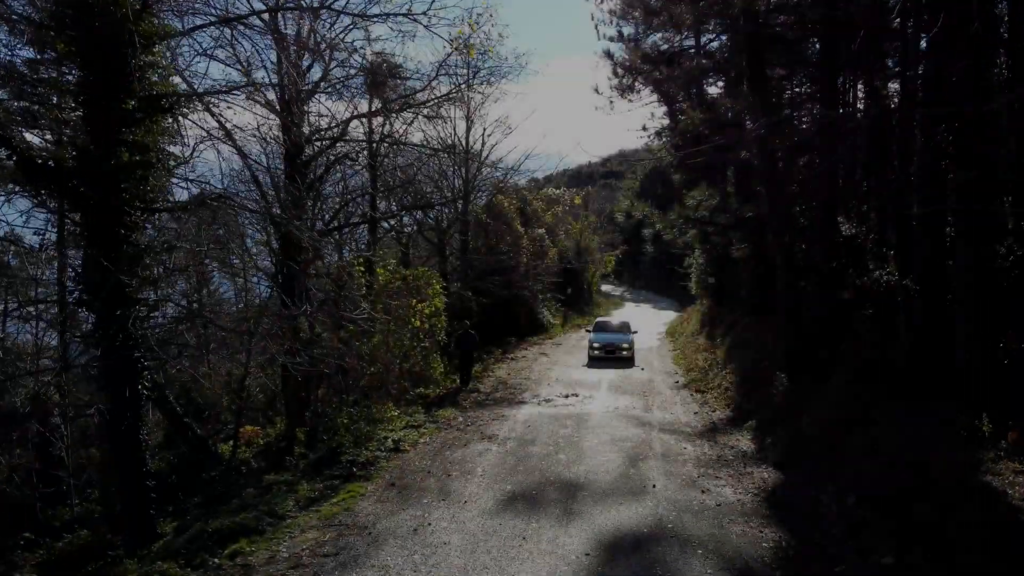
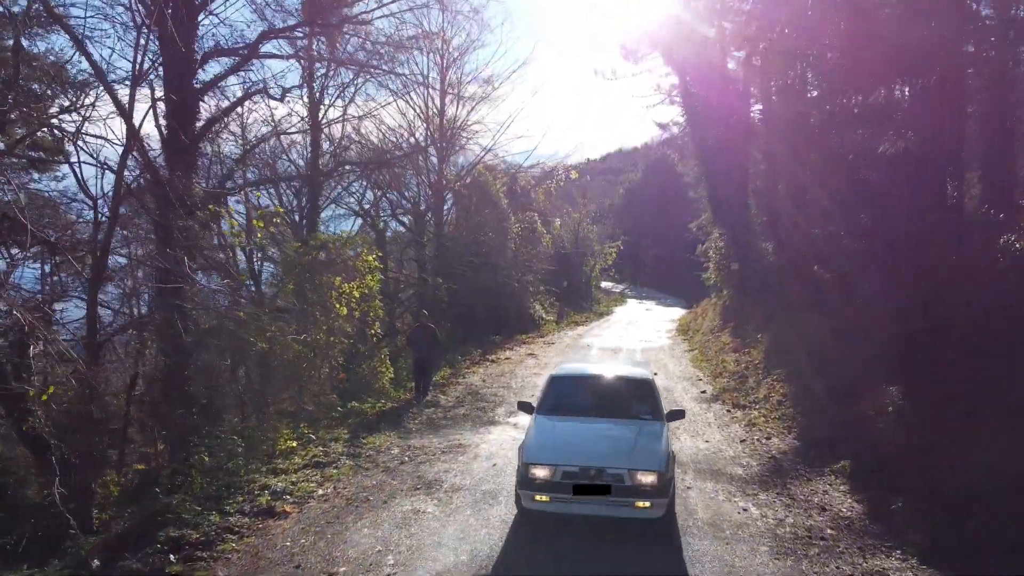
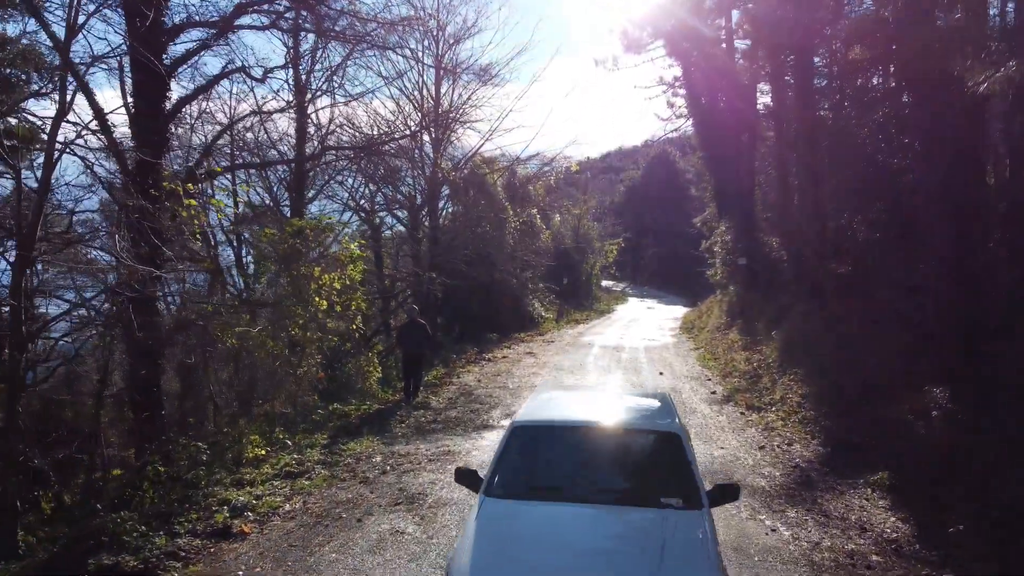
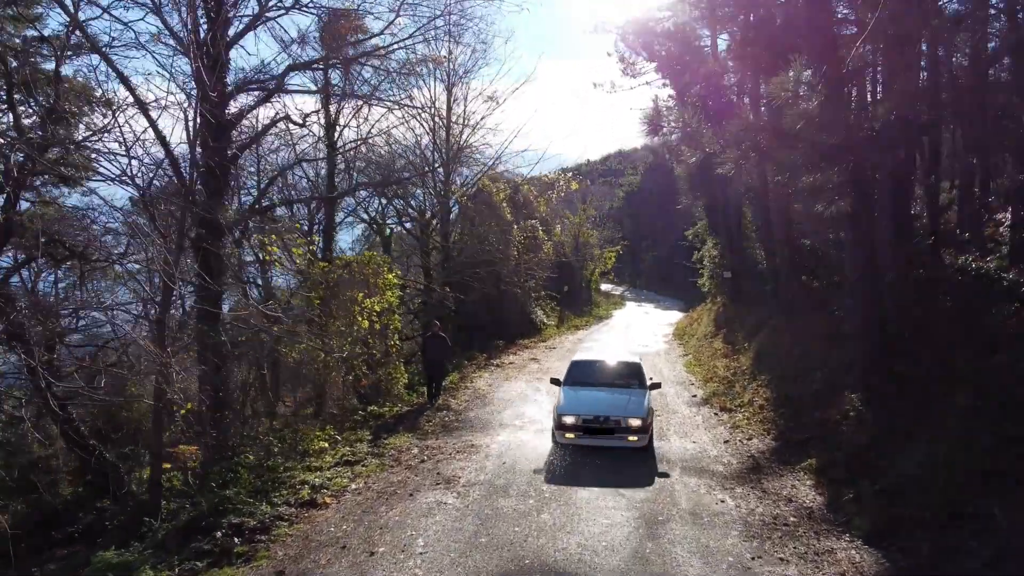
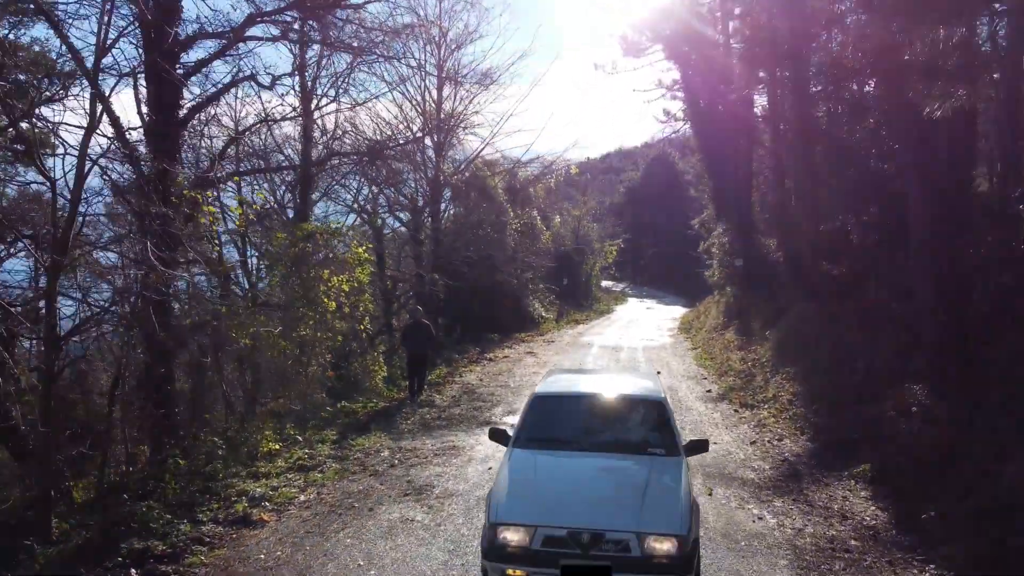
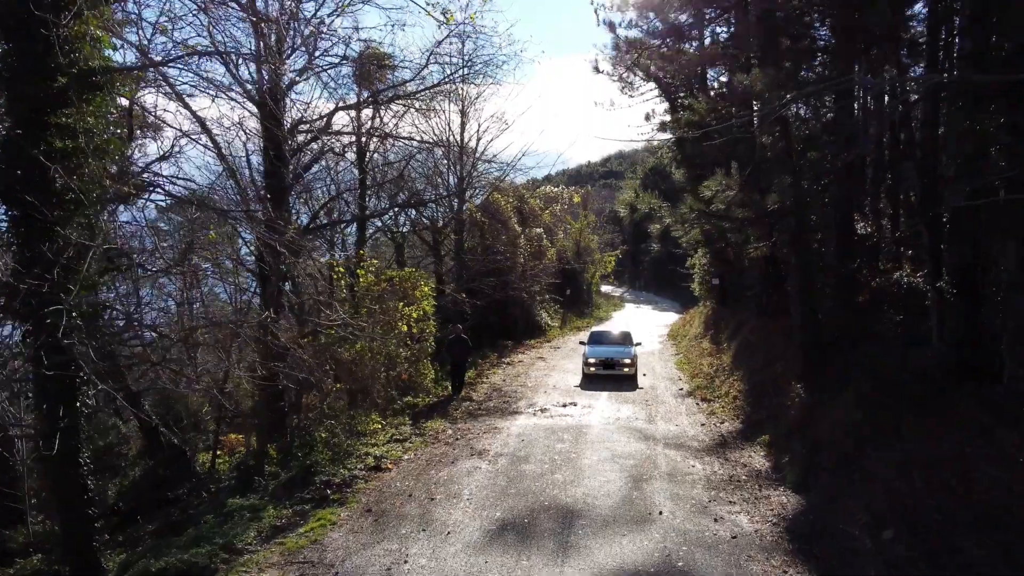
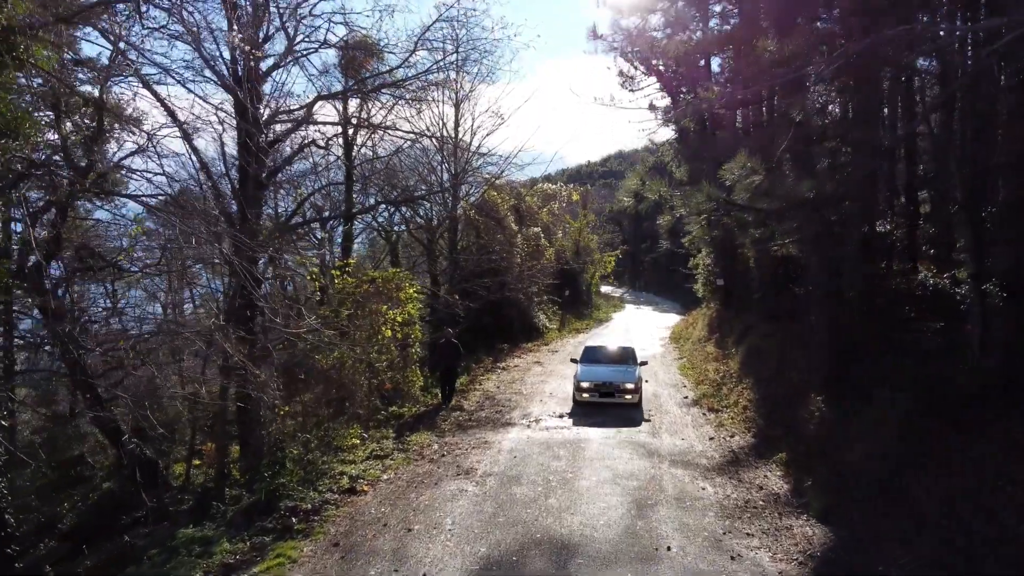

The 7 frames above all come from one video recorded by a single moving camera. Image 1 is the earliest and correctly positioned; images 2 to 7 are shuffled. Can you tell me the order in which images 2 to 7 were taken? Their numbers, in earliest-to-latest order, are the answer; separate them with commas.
6, 7, 4, 2, 5, 3
